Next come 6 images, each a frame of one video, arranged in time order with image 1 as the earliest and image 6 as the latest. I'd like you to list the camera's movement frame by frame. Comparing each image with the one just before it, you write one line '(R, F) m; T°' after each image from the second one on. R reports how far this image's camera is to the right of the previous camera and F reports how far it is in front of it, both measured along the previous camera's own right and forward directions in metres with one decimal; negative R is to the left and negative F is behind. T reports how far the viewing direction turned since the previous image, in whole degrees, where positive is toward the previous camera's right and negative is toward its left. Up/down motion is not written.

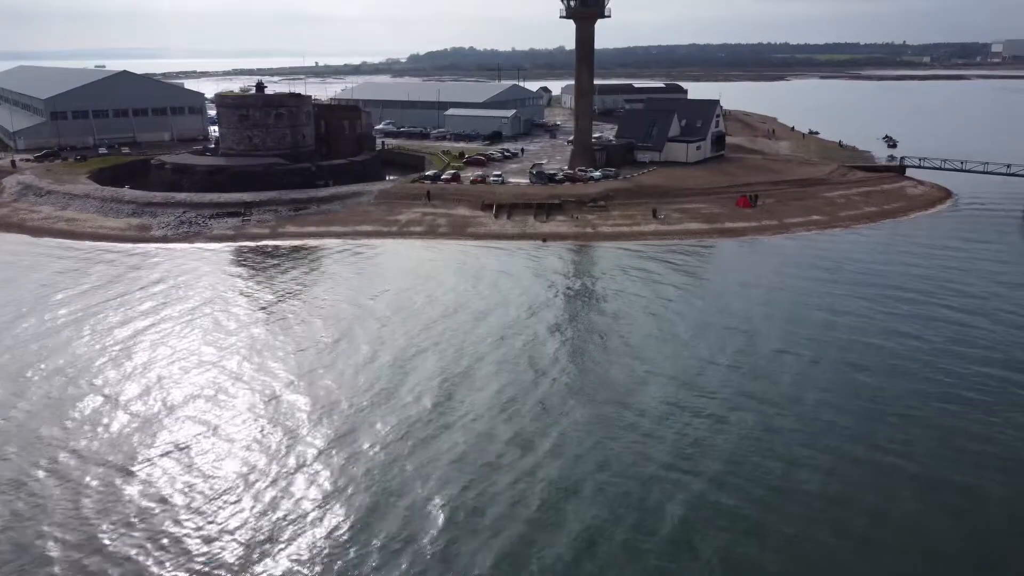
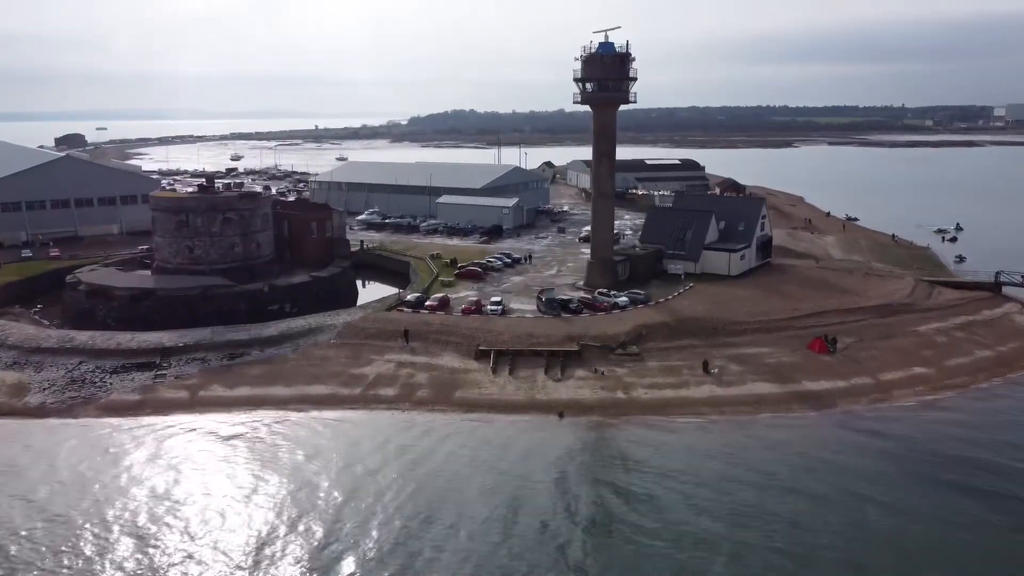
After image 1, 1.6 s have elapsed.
(-0.1, +6.3) m; 0°
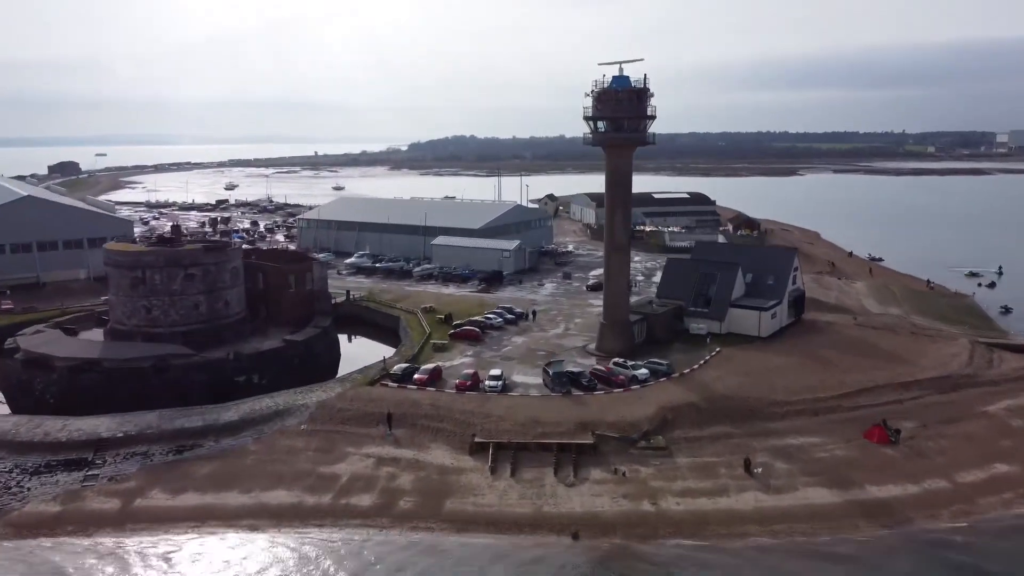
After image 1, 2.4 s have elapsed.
(0.0, +3.1) m; 0°
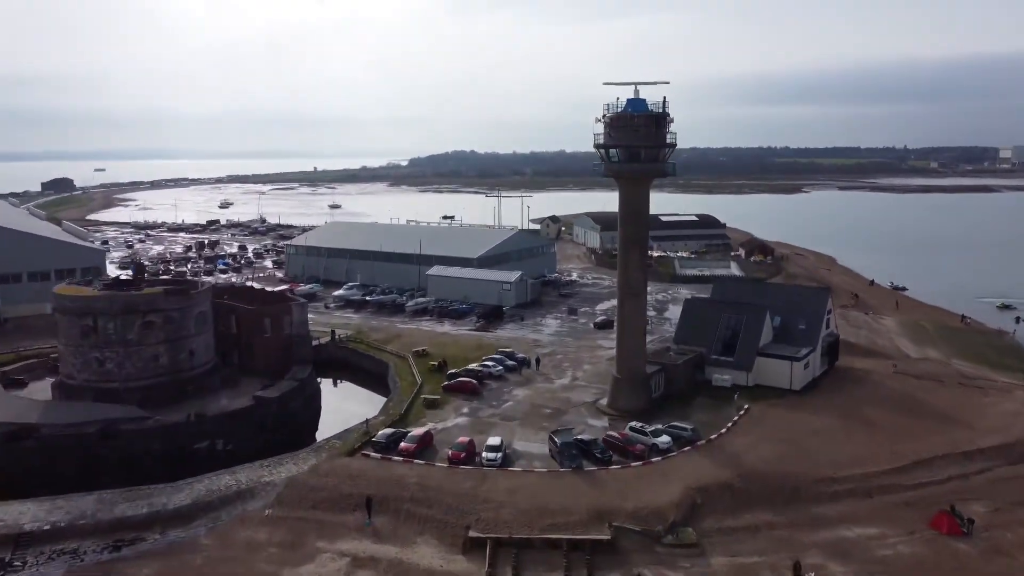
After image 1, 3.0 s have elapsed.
(0.0, +2.6) m; 0°
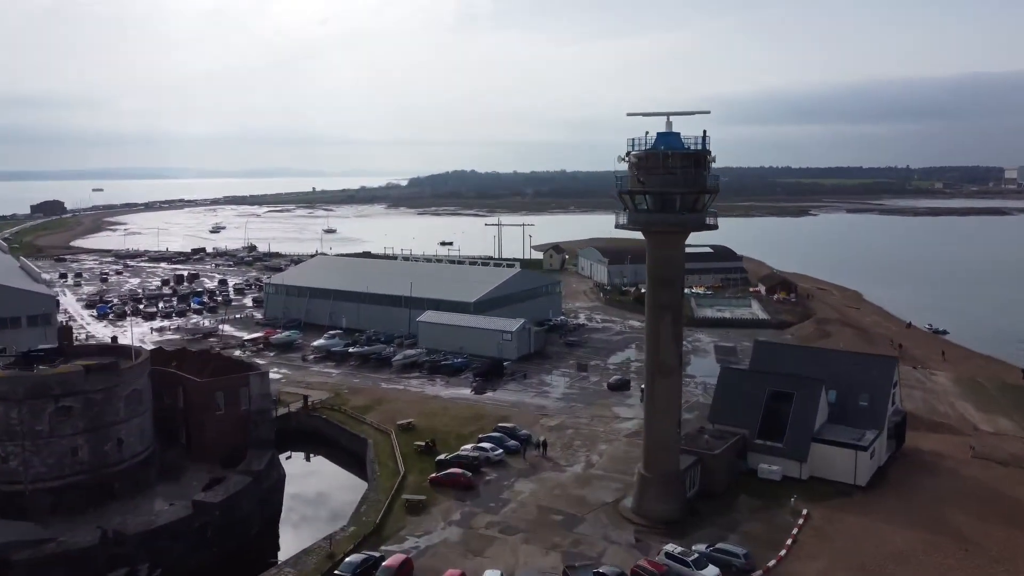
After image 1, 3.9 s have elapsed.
(0.0, +3.8) m; 0°
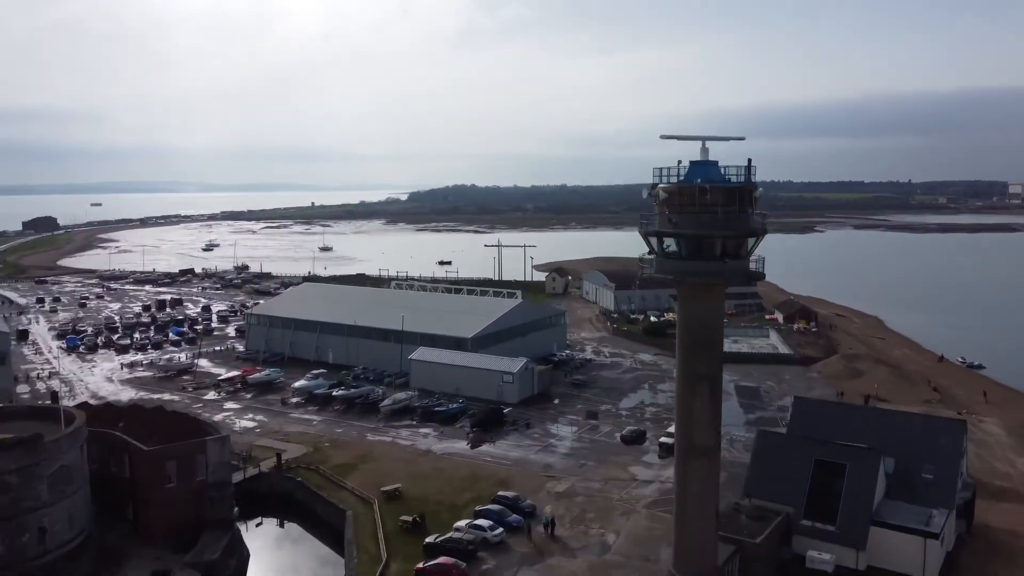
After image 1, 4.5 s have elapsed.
(0.0, +2.8) m; 0°
